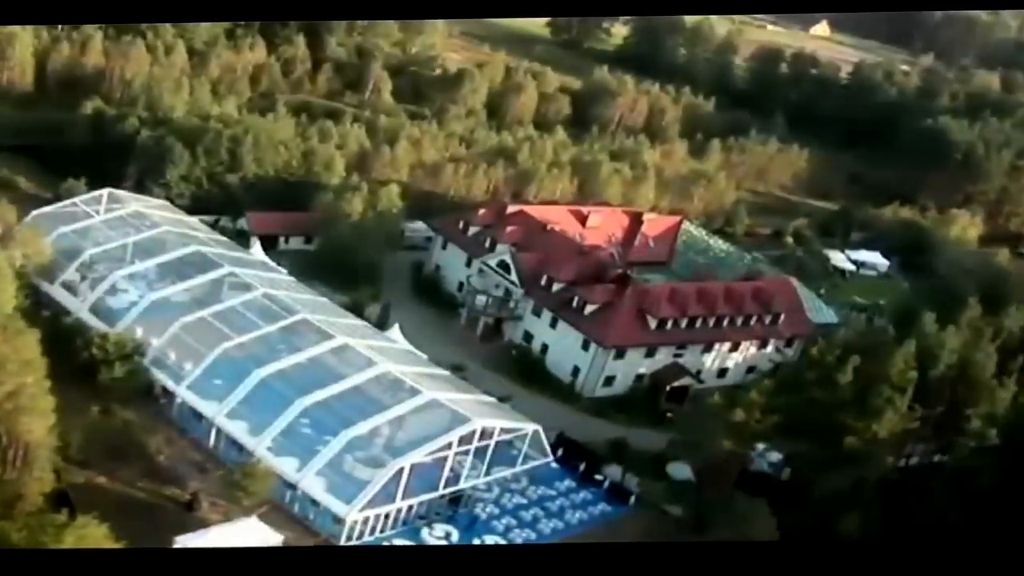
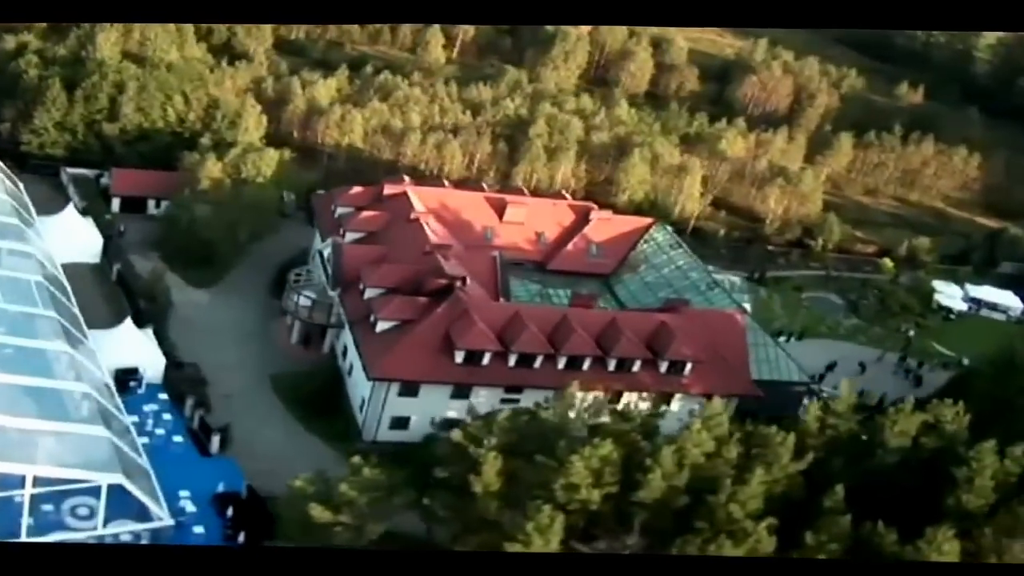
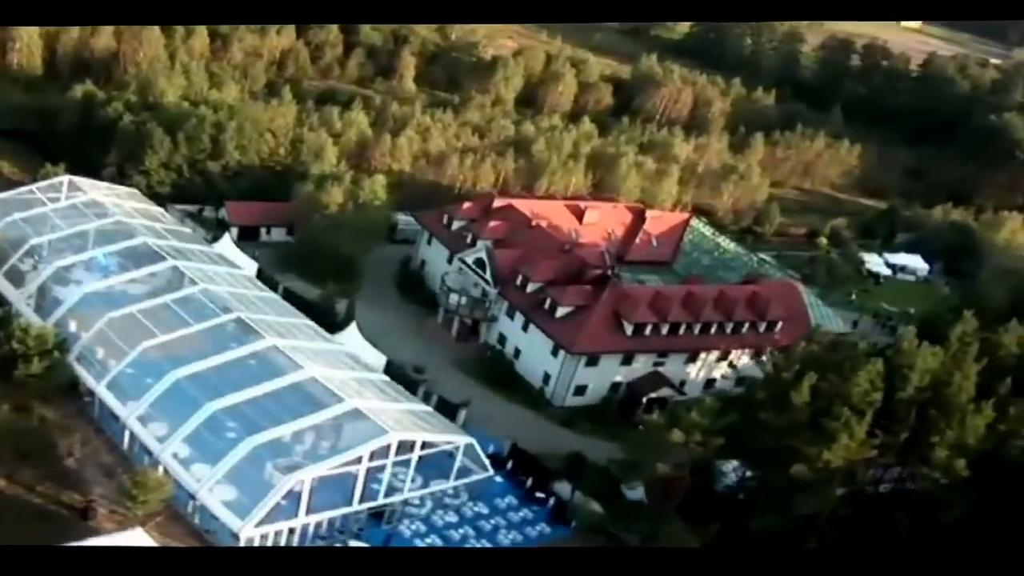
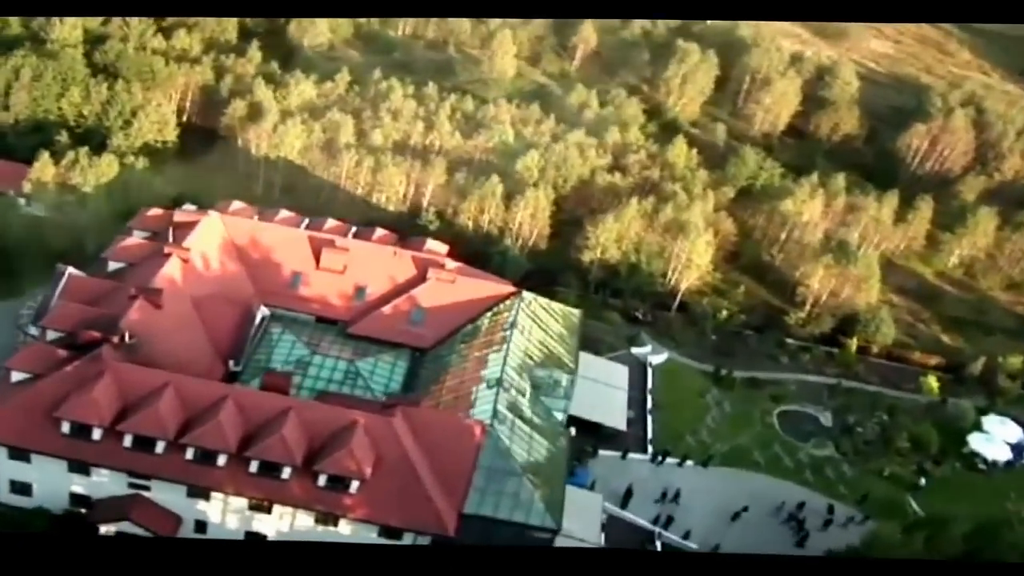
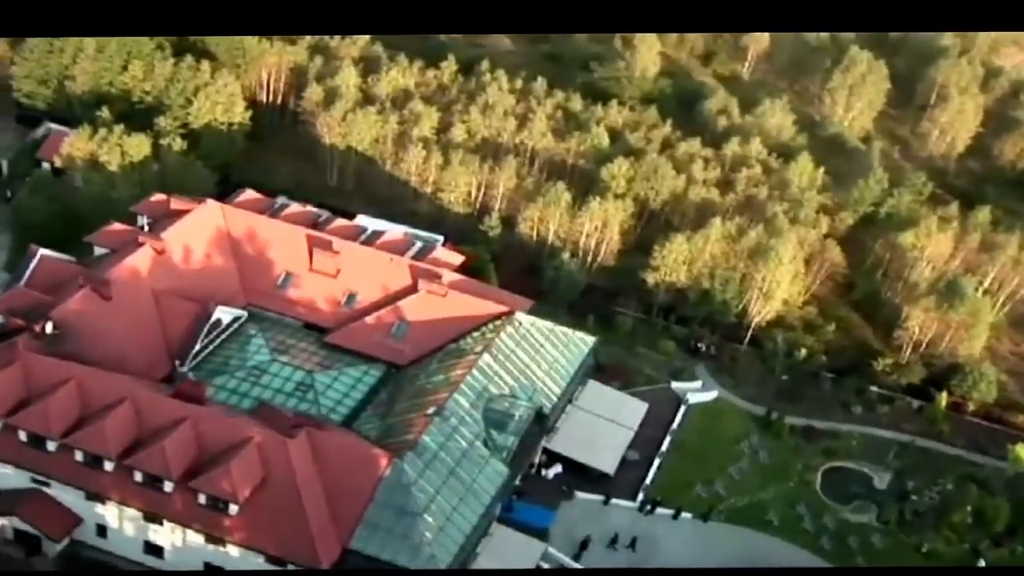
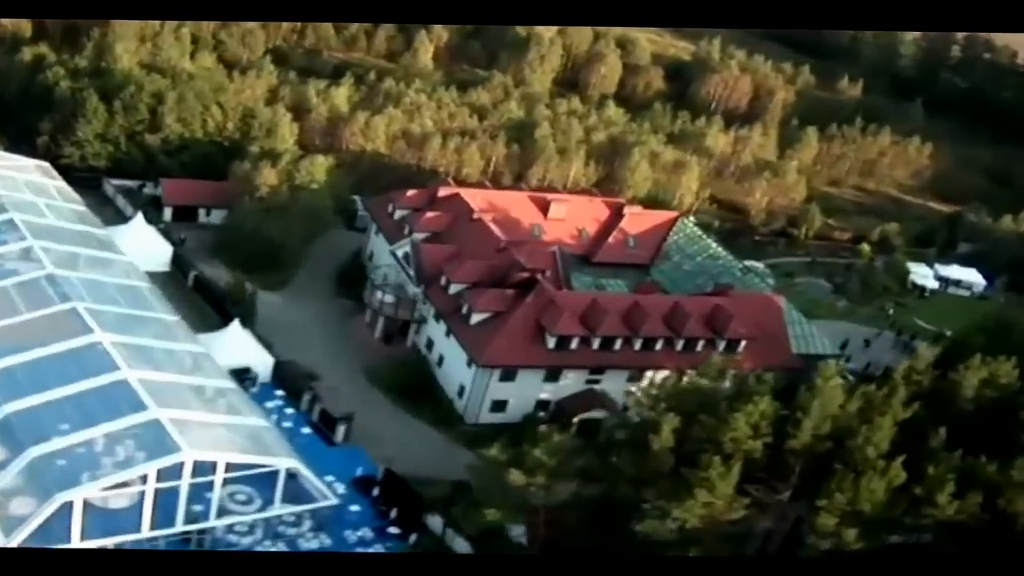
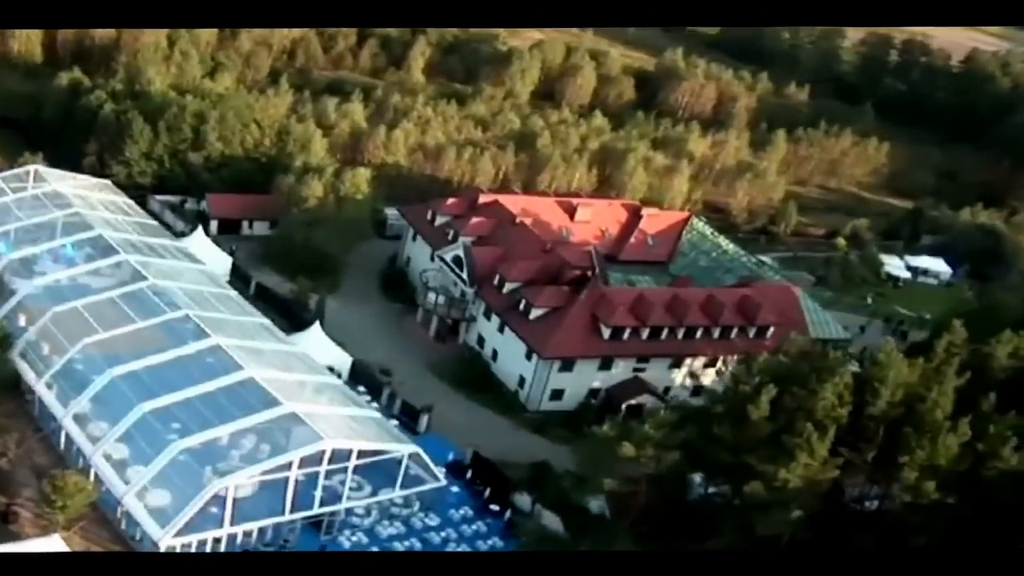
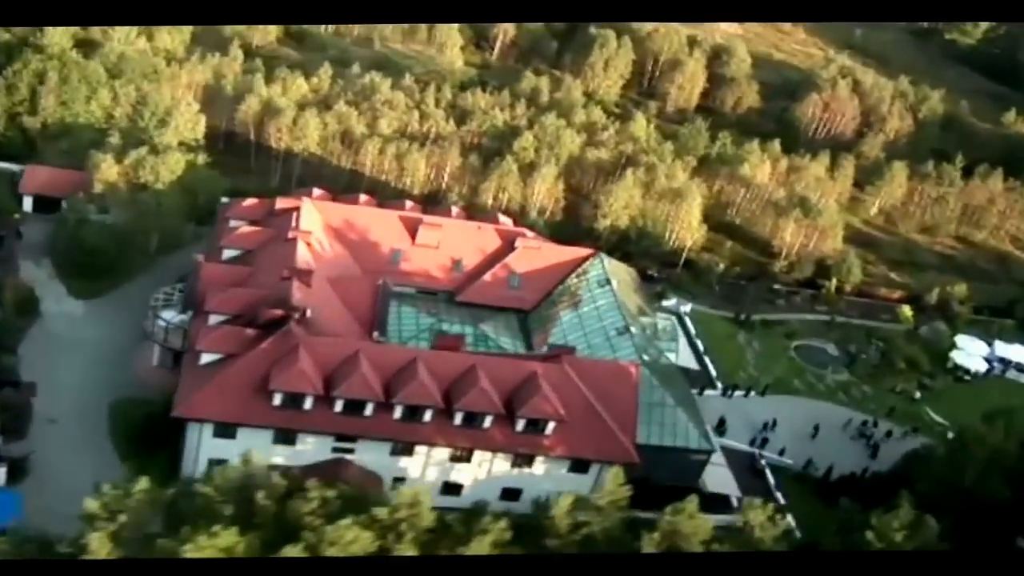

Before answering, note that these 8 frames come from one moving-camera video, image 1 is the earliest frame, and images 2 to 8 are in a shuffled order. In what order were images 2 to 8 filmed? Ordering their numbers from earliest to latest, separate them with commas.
3, 7, 6, 2, 8, 4, 5
